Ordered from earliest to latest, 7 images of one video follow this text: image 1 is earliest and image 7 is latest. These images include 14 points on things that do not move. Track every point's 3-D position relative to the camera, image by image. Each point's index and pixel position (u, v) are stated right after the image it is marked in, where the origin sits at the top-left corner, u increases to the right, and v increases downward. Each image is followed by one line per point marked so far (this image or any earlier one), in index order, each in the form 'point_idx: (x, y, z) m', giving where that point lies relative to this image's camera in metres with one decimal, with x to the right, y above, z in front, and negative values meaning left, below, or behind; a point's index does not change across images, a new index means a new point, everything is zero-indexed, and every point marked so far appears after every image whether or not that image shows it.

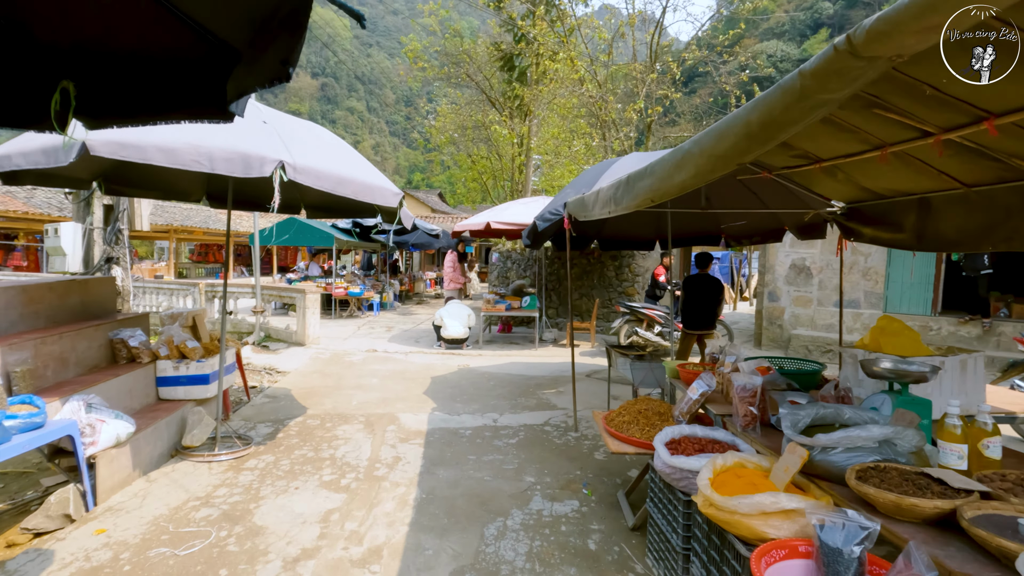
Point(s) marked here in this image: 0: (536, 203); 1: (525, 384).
0: (+0.4, +1.4, +8.6) m
1: (+0.2, -1.1, +6.1) m
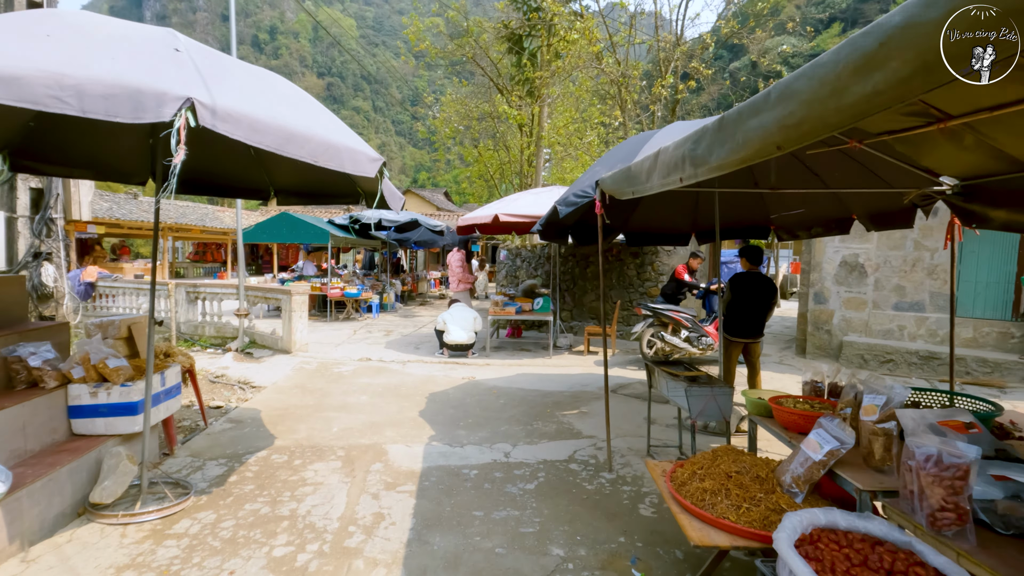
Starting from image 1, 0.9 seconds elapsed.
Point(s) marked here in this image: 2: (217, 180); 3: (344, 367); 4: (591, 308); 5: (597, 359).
0: (+0.5, +1.4, +7.7) m
1: (+0.3, -1.1, +5.2) m
2: (-2.3, +0.9, +4.2) m
3: (-2.1, -1.0, +6.6) m
4: (+1.4, -0.4, +9.5) m
5: (+1.2, -1.0, +7.3) m
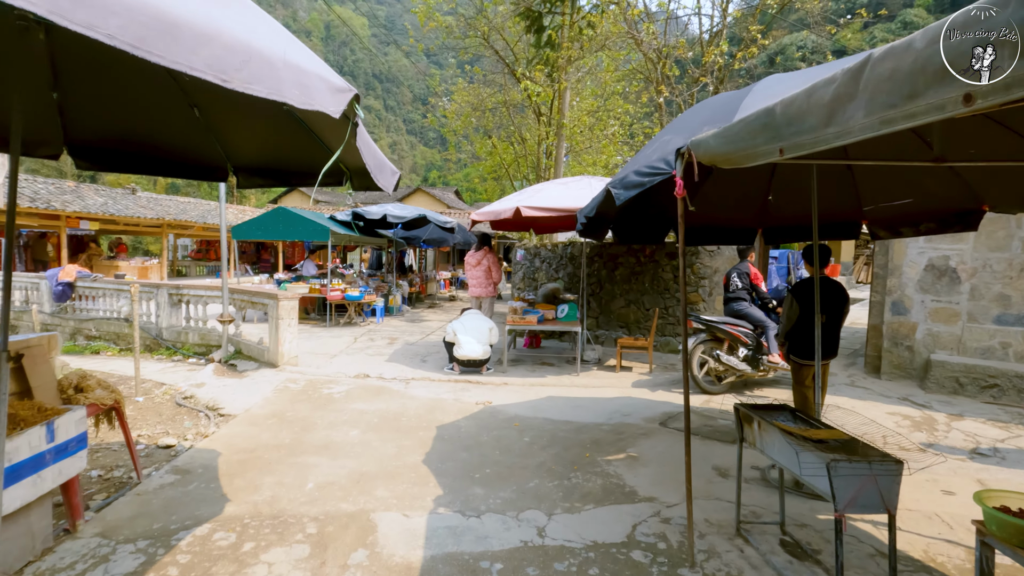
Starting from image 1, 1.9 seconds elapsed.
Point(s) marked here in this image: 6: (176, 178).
0: (+0.8, +1.3, +6.6) m
1: (+0.5, -1.2, +4.1) m
2: (-2.1, +0.8, +3.2) m
3: (-1.8, -1.0, +5.5) m
4: (+1.7, -0.4, +8.4) m
5: (+1.4, -1.1, +6.3) m
6: (-2.1, +0.7, +3.3) m
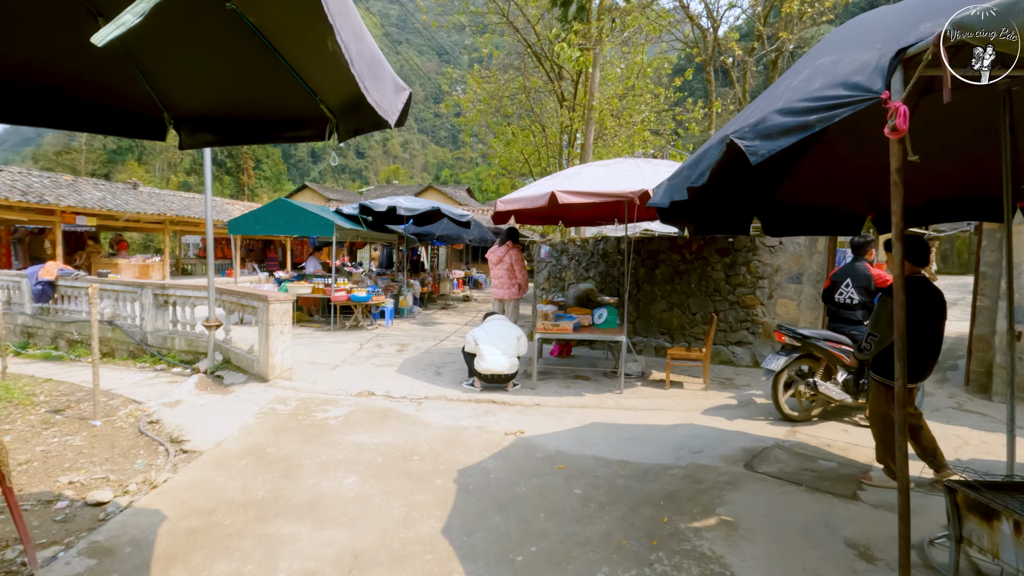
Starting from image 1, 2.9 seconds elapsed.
0: (+1.1, +1.3, +5.6) m
1: (+0.8, -1.2, +3.1) m
2: (-1.8, +0.8, +2.2) m
3: (-1.5, -1.0, +4.6) m
4: (+2.1, -0.5, +7.4) m
5: (+1.7, -1.1, +5.2) m
6: (-1.9, +0.7, +2.3) m
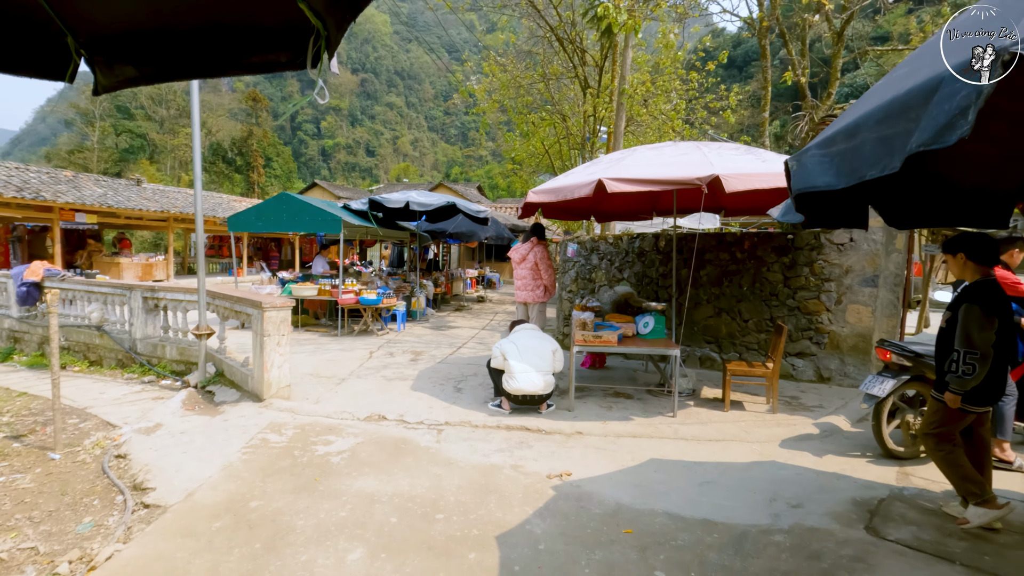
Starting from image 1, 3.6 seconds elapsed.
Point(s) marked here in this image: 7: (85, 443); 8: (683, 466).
0: (+1.4, +1.3, +4.8) m
1: (+1.0, -1.3, +2.3) m
2: (-1.6, +0.7, +1.4) m
3: (-1.3, -1.1, +3.8) m
4: (+2.4, -0.5, +6.5) m
5: (+2.0, -1.1, +4.4) m
6: (-1.6, +0.6, +1.6) m
7: (-3.2, -1.2, +4.0) m
8: (+1.1, -1.2, +3.6) m
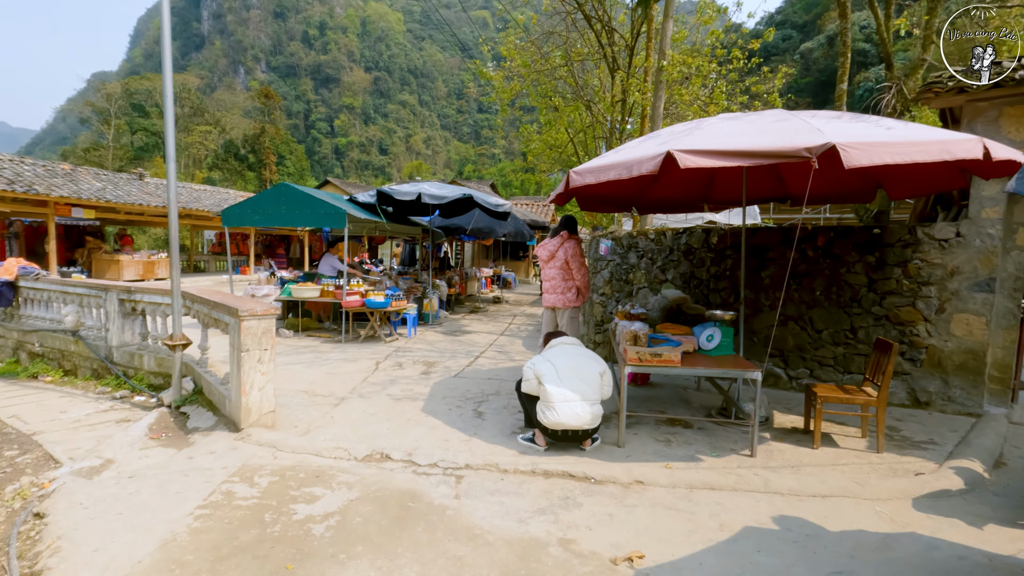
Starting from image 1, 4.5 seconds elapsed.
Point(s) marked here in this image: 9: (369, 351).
0: (+1.7, +1.2, +3.8) m
1: (+1.2, -1.3, +1.3) m
2: (-1.4, +0.7, +0.5) m
3: (-1.0, -1.1, +2.9) m
4: (+2.7, -0.5, +5.5) m
5: (+2.3, -1.2, +3.4) m
6: (-1.4, +0.6, +0.7) m
7: (-3.0, -1.2, +3.2) m
8: (+1.4, -1.2, +2.6) m
9: (-1.9, -0.8, +7.2) m
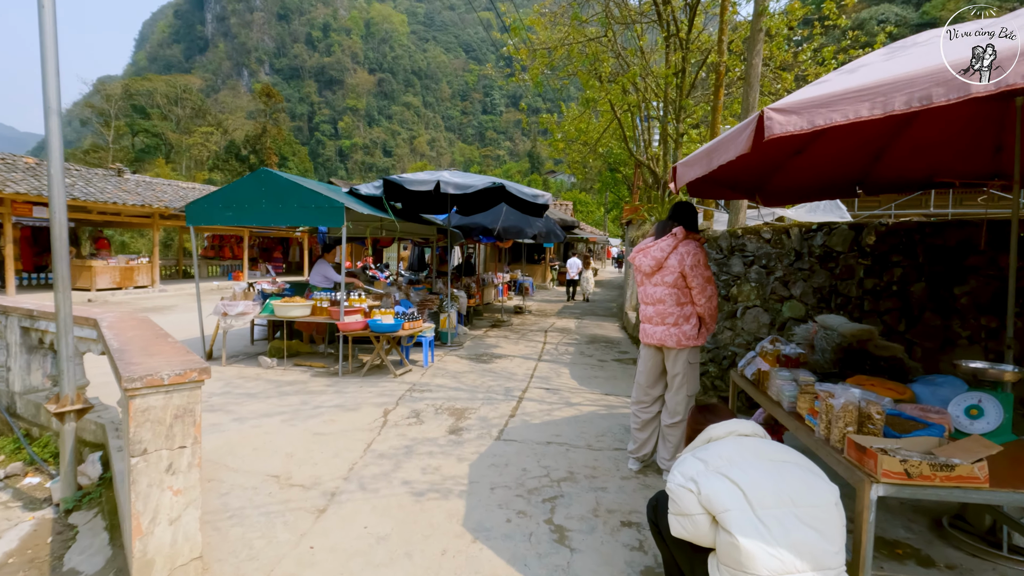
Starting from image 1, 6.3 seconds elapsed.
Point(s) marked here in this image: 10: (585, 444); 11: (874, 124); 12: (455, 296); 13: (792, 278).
0: (+2.2, +1.1, +1.9) m
1: (+1.7, -1.5, -0.5) m
2: (-0.9, +0.5, -1.3) m
3: (-0.5, -1.3, +1.0) m
4: (+3.2, -0.7, +3.7) m
5: (+2.8, -1.3, +1.5) m
6: (-0.9, +0.4, -1.1) m
7: (-2.5, -1.4, +1.4) m
8: (+1.9, -1.4, +0.8) m
9: (-1.4, -1.0, +5.3) m
10: (+0.6, -1.2, +4.0) m
11: (+2.1, +1.0, +3.1) m
12: (-1.0, -0.1, +8.9) m
13: (+2.4, +0.1, +4.6) m
